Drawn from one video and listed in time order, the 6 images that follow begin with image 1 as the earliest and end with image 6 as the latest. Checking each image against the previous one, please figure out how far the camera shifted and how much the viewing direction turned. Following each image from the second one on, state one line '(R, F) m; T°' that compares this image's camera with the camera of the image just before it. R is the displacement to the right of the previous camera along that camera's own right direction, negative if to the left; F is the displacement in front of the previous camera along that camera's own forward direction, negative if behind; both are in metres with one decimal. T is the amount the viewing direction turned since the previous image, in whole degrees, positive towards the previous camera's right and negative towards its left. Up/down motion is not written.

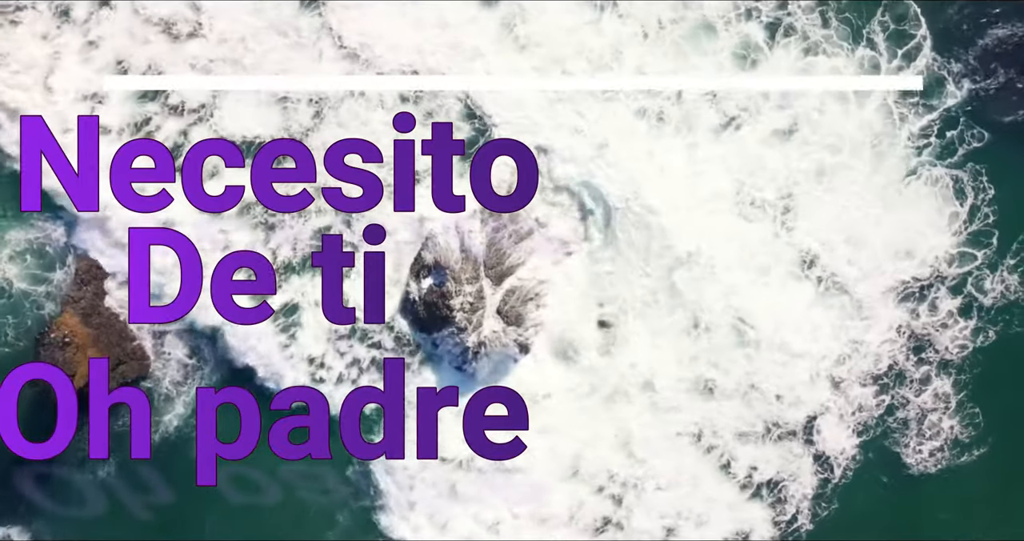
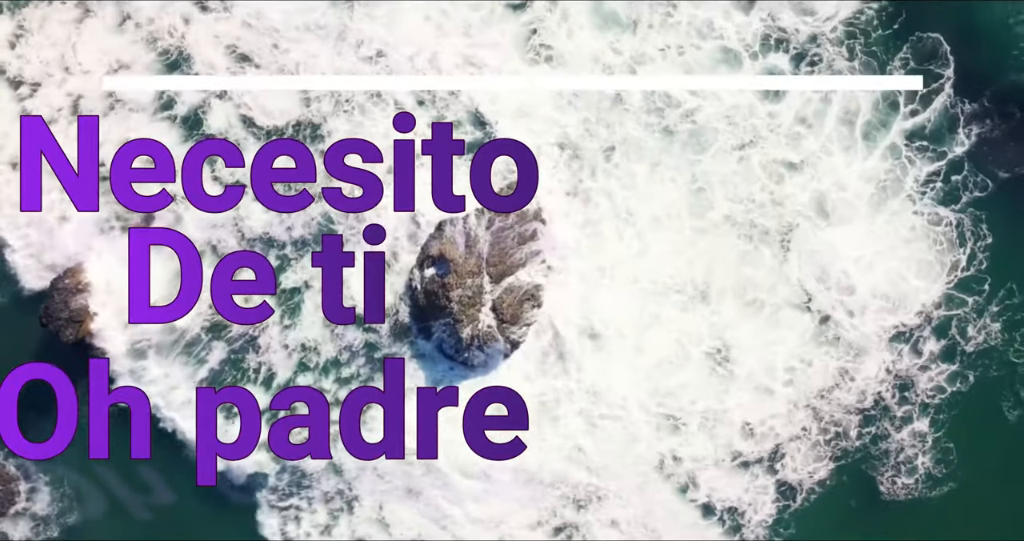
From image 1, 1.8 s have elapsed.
(0.0, -0.4) m; 0°
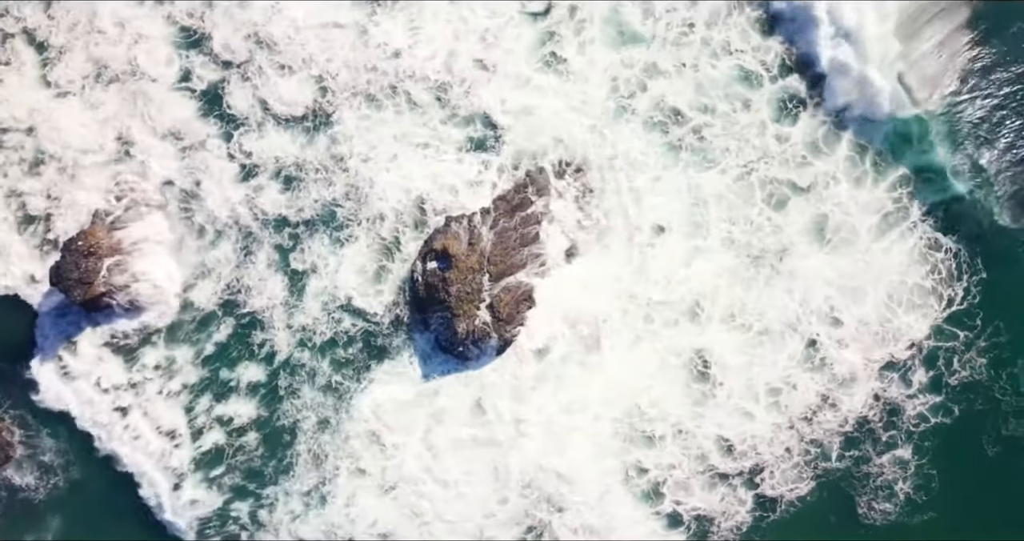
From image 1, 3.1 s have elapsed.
(+0.1, -0.4) m; 0°
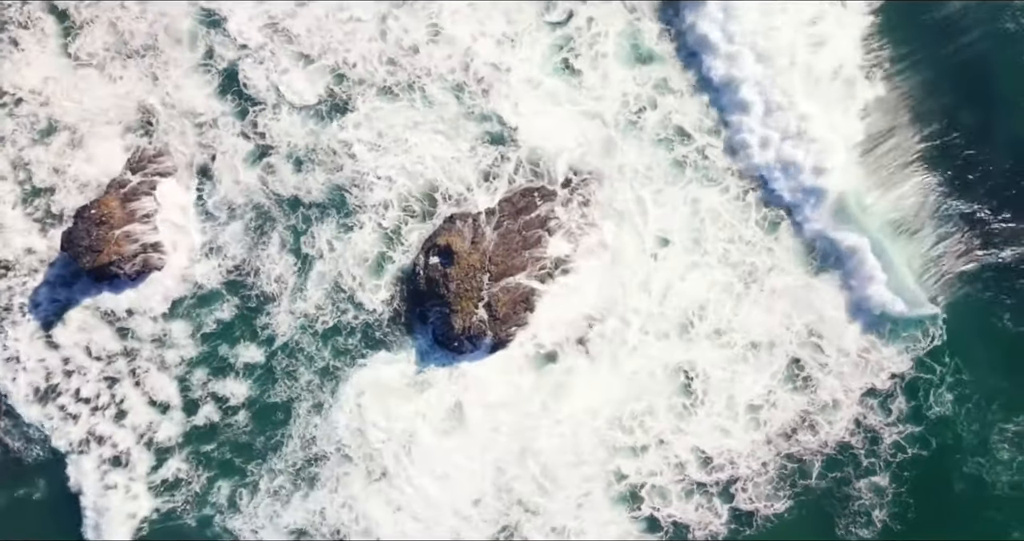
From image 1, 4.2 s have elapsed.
(-0.2, -0.3) m; +1°
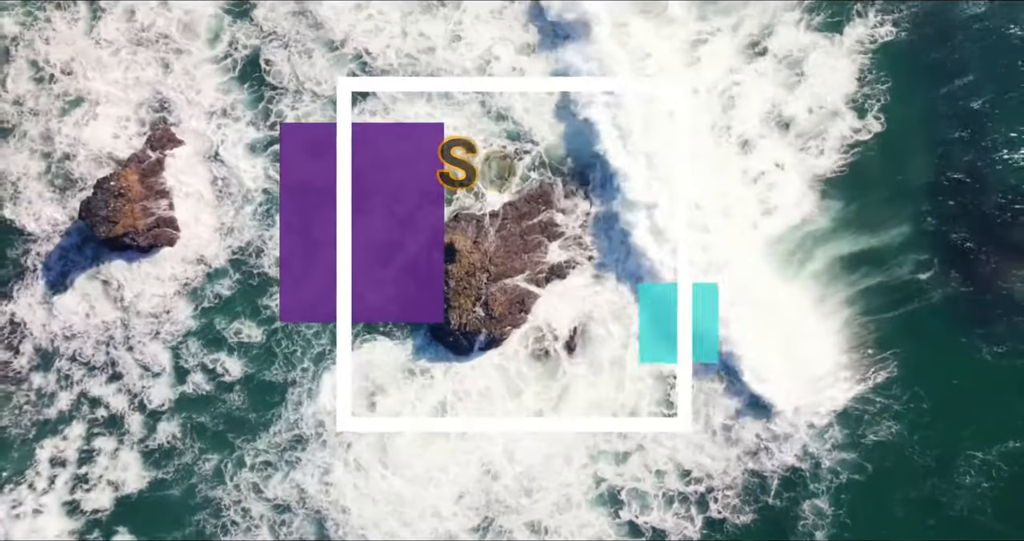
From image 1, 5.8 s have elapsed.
(-0.3, -0.4) m; +1°
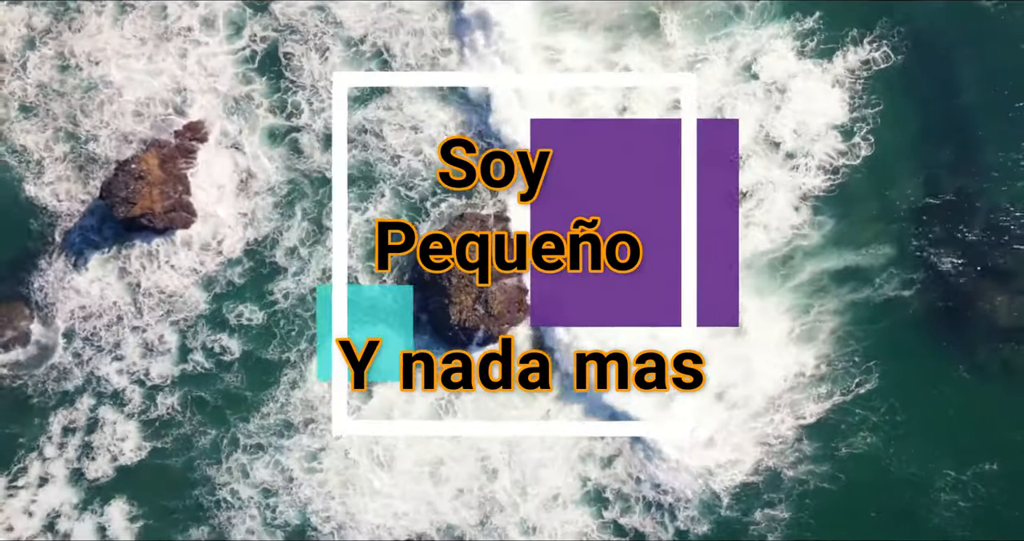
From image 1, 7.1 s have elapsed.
(-0.3, -0.5) m; +1°
